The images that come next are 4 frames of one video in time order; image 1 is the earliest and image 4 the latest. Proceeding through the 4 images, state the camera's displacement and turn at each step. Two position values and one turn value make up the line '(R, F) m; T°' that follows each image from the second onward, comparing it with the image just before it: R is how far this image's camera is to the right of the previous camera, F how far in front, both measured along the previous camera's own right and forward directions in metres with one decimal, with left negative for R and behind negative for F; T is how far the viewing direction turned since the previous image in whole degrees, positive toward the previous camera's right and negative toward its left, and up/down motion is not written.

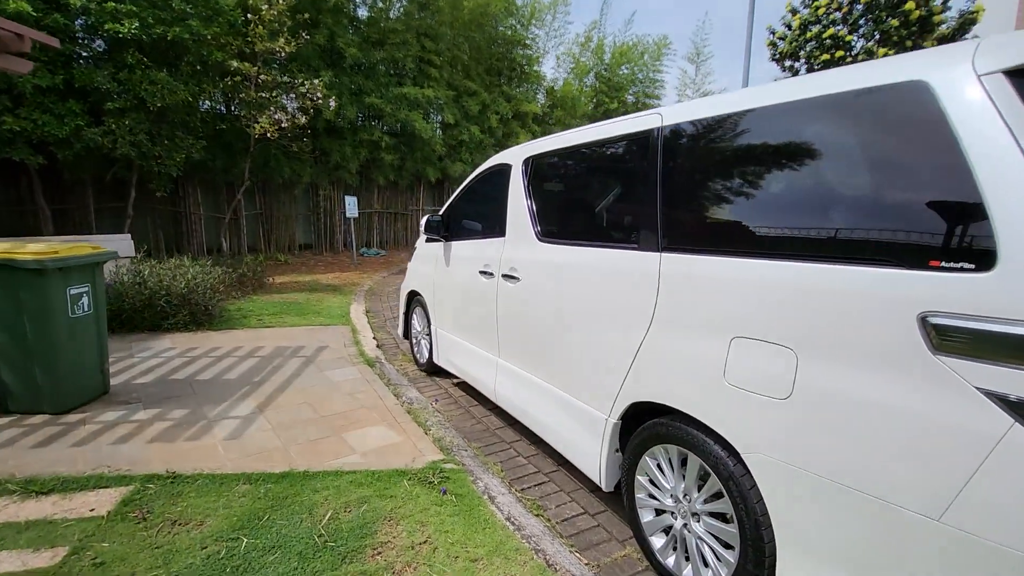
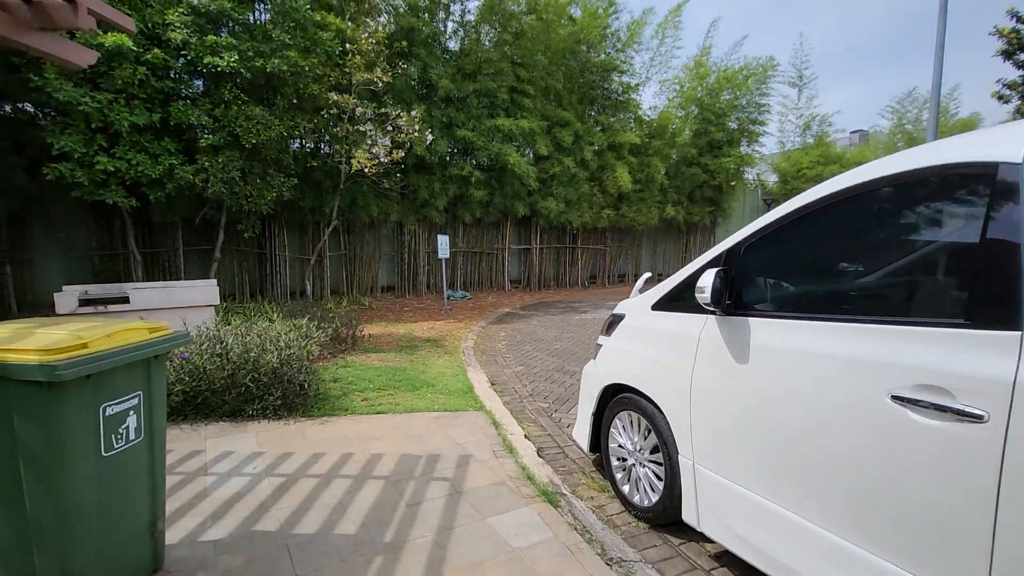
(-1.0, +1.3) m; -7°
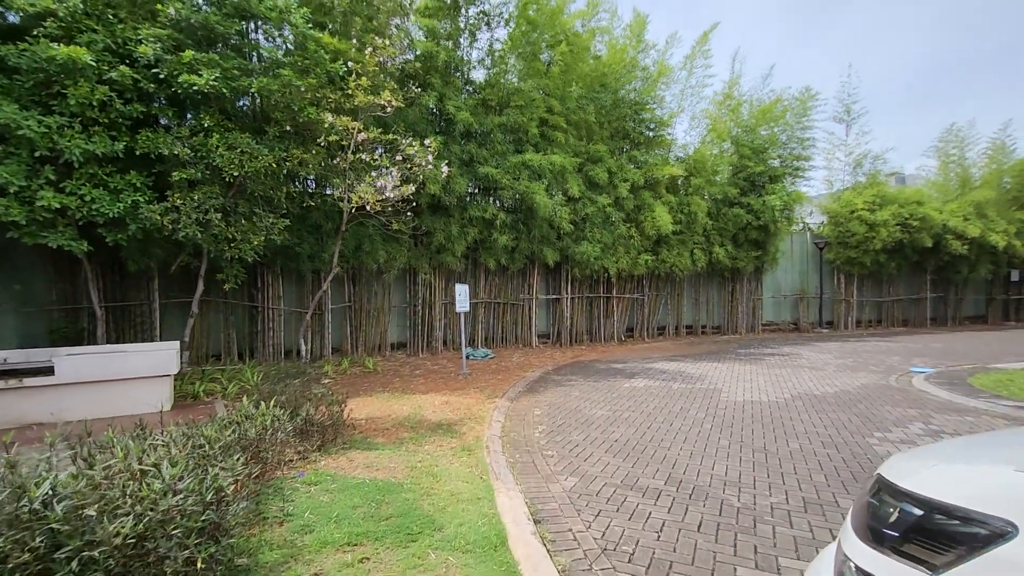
(-0.2, +1.5) m; -2°
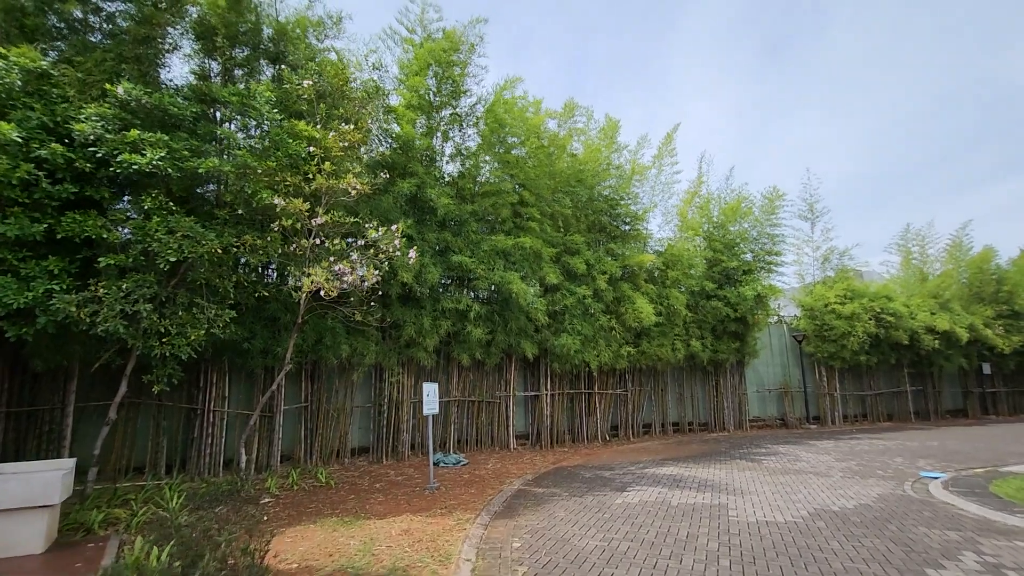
(0.0, +0.6) m; +3°
